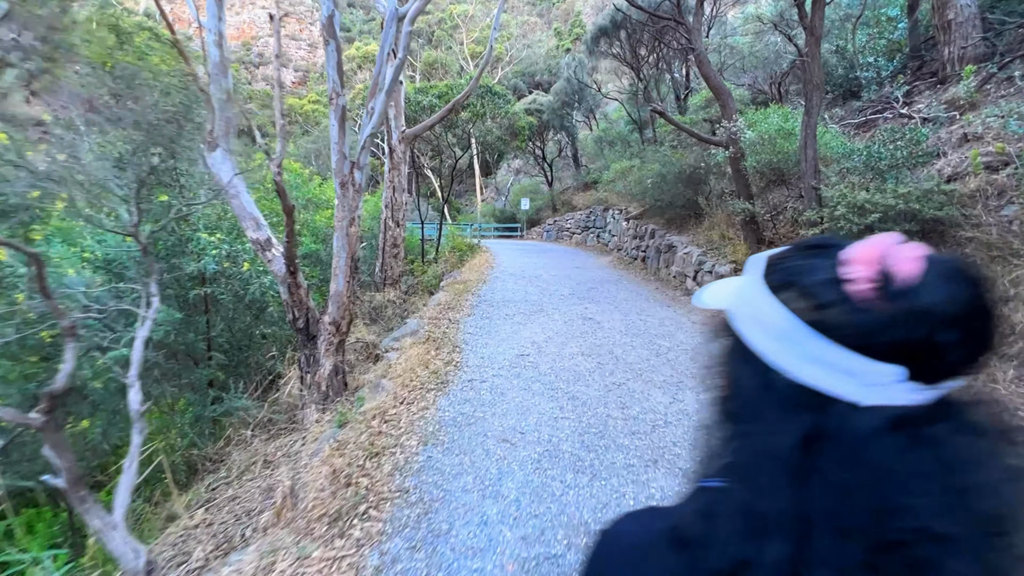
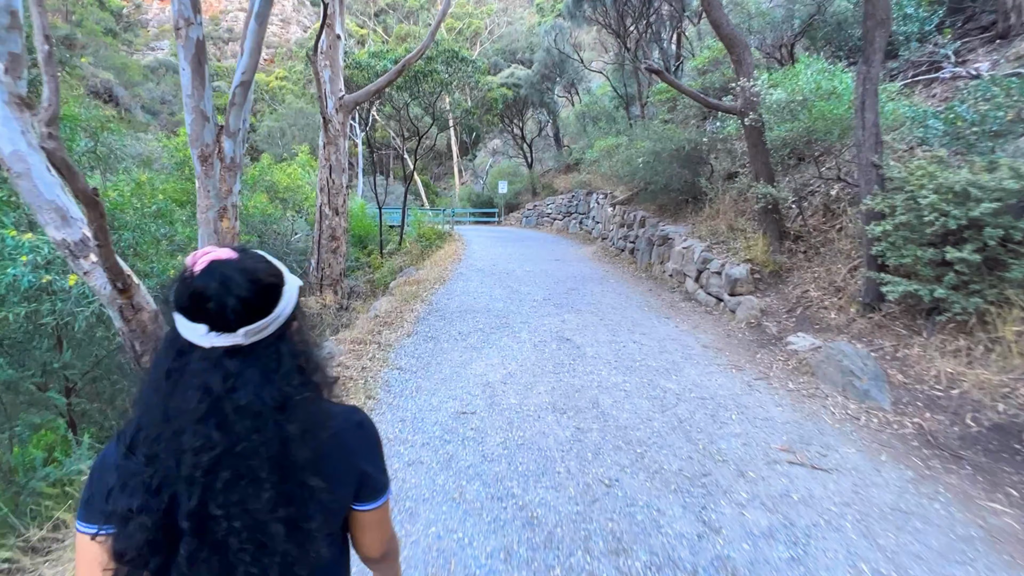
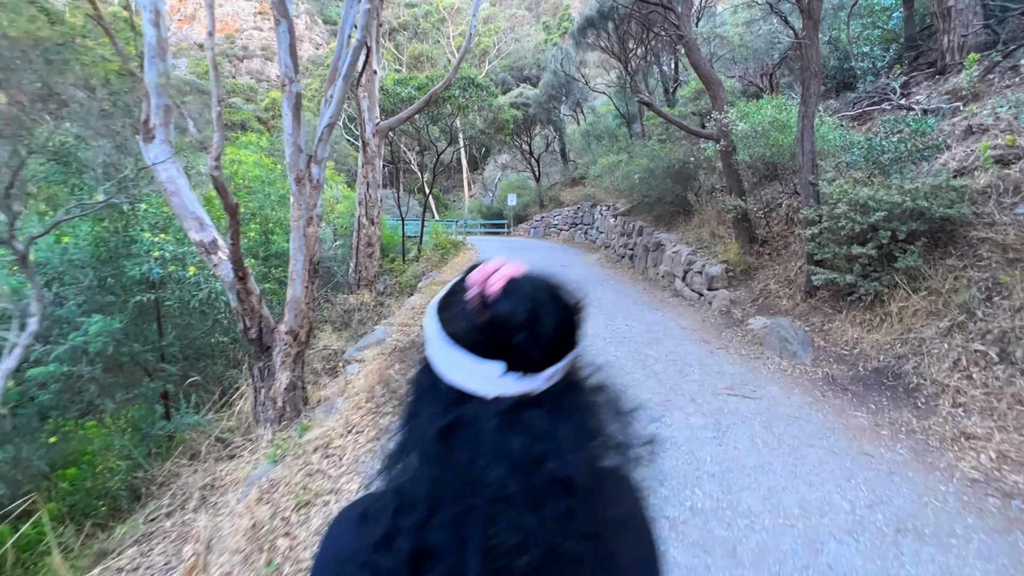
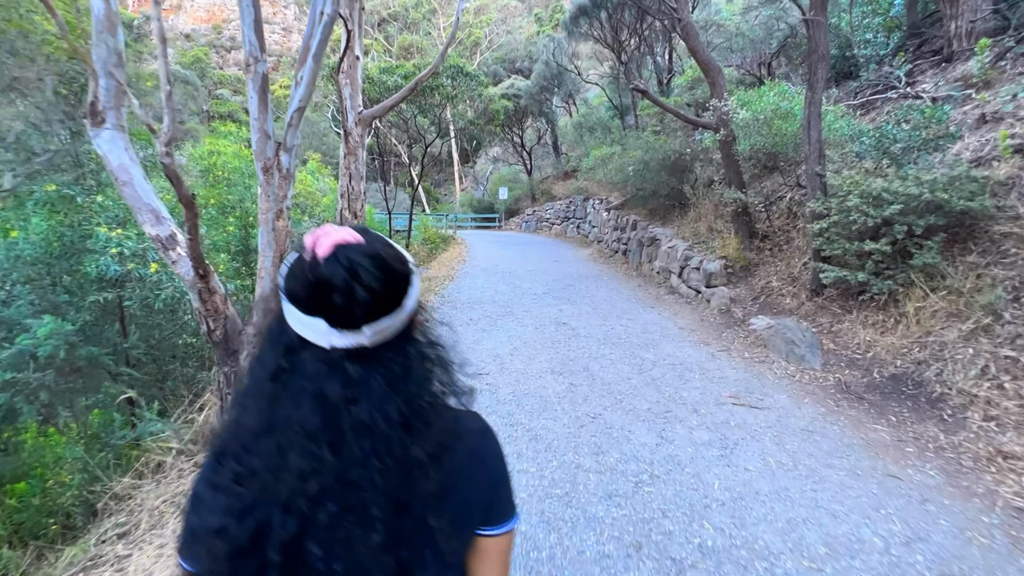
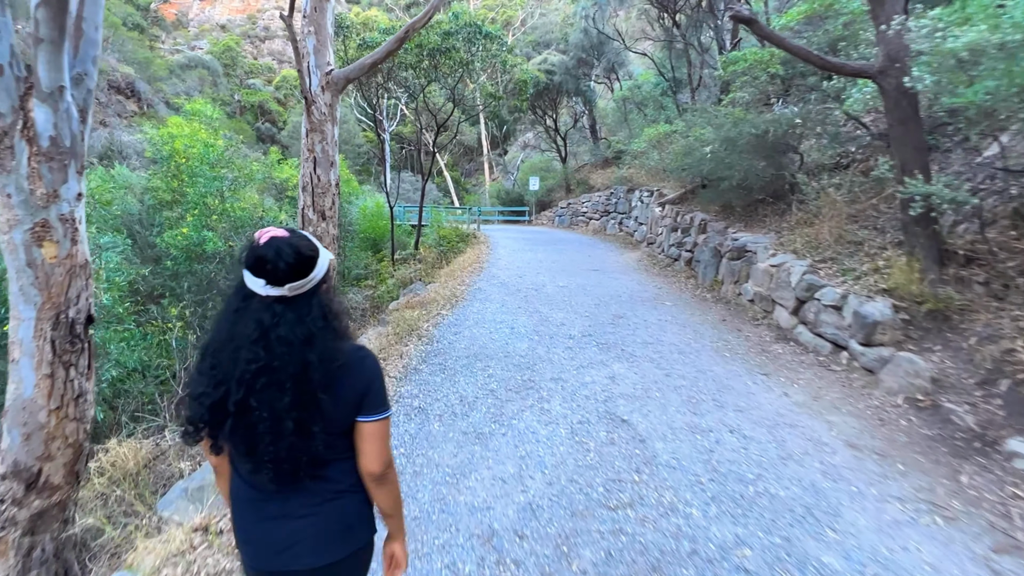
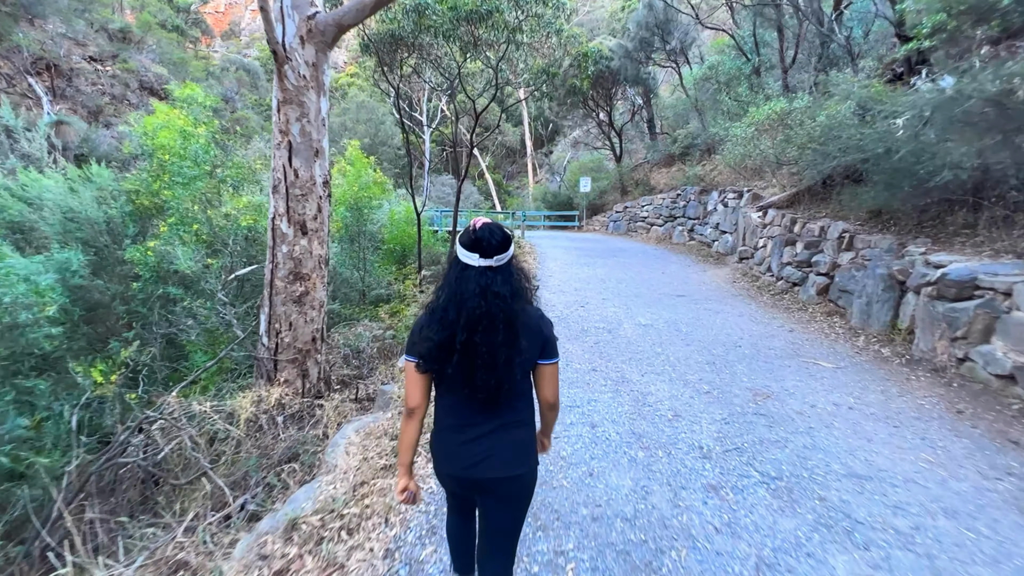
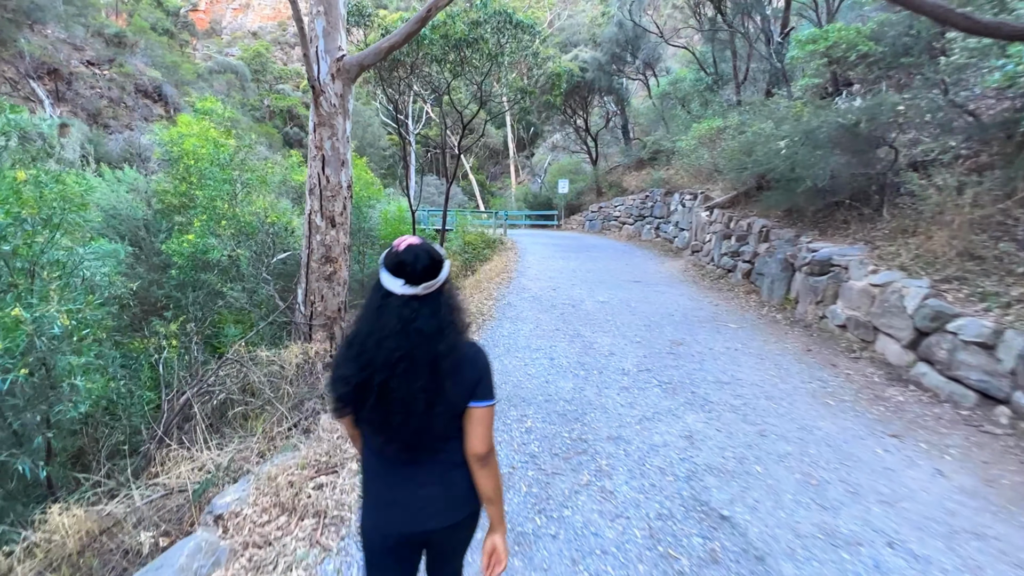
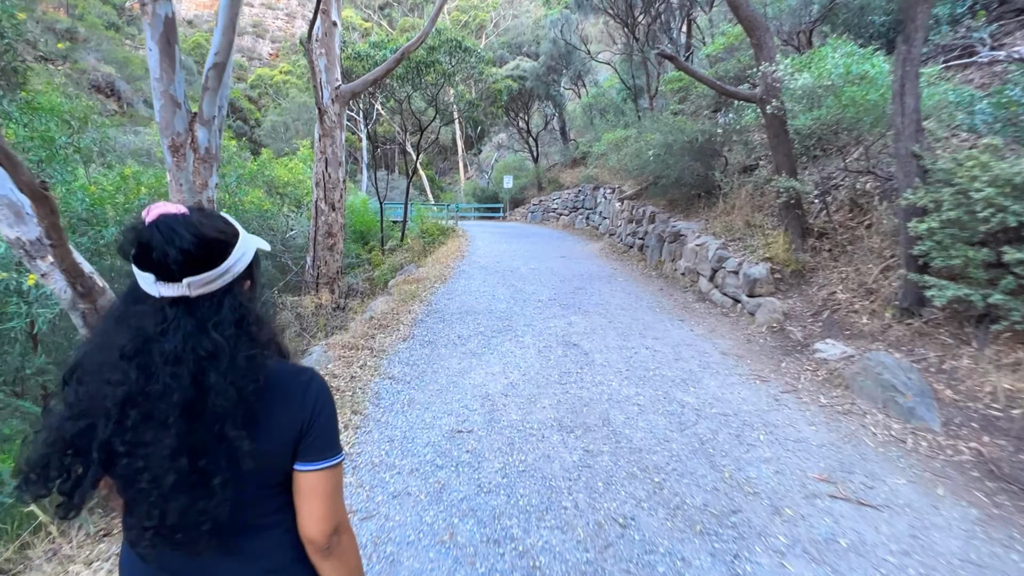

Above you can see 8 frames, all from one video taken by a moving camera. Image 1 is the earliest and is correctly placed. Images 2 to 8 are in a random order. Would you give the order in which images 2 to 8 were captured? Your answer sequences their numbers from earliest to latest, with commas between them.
3, 4, 2, 8, 5, 7, 6
